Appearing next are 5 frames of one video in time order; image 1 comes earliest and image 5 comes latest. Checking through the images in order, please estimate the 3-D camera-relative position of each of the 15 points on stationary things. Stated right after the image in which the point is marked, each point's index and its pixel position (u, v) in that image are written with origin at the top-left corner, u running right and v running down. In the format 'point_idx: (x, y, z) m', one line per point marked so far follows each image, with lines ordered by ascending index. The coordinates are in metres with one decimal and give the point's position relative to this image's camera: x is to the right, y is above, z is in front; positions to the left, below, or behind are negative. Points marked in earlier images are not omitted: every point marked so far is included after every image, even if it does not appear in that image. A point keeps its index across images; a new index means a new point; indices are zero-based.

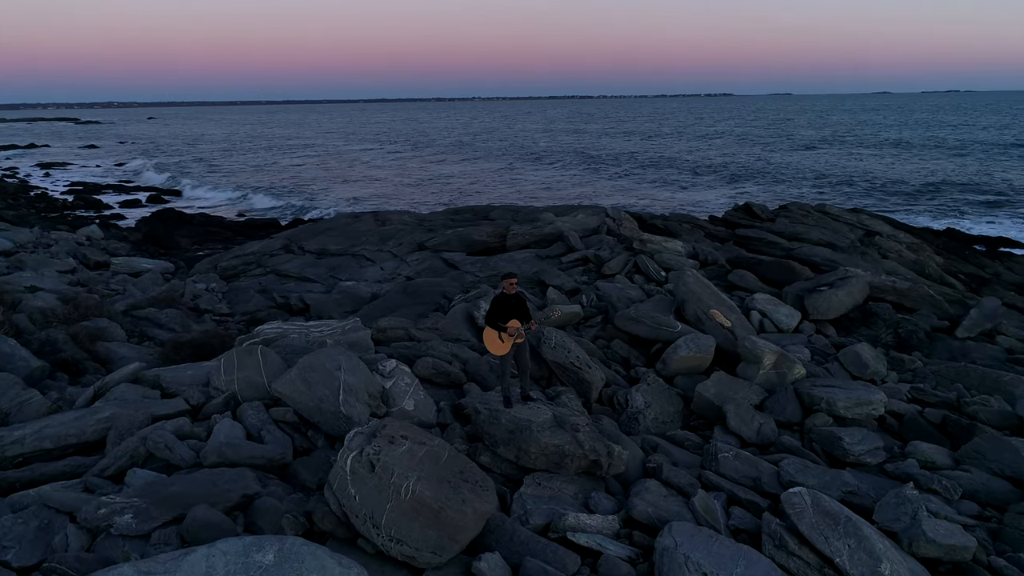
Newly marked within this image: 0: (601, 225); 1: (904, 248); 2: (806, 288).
0: (+2.2, +1.5, +17.5) m
1: (+10.9, +1.1, +20.0) m
2: (+5.1, 0.0, +12.5) m
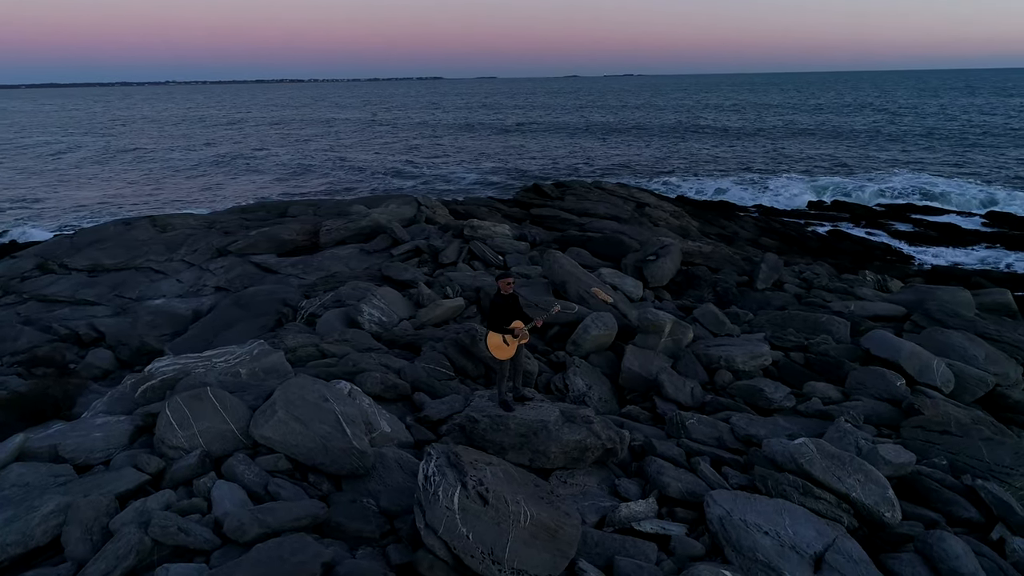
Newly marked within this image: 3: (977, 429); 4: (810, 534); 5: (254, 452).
0: (-2.3, +1.8, +17.2) m
1: (+5.0, +2.3, +22.6) m
2: (+2.4, +0.5, +13.7) m
3: (+4.6, -1.4, +7.1) m
4: (+2.1, -1.8, +5.2) m
5: (-1.9, -1.2, +5.2) m
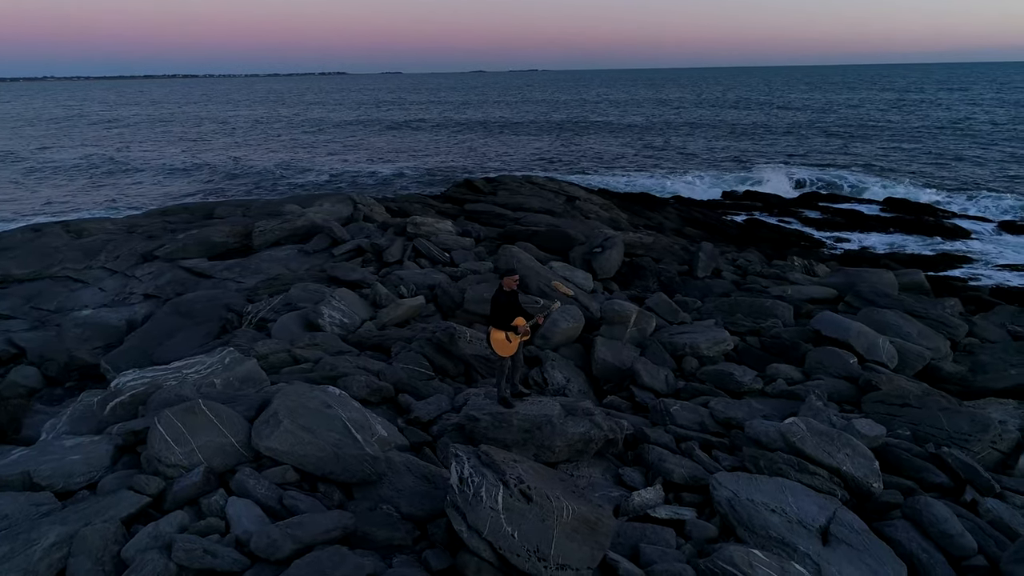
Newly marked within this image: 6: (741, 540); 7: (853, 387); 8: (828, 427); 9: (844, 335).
0: (-3.7, +1.8, +16.8) m
1: (+2.8, +2.6, +23.0) m
2: (+1.4, +0.7, +13.9) m
3: (+4.5, -1.2, +7.6) m
4: (+2.3, -1.7, +5.4) m
5: (-1.8, -1.2, +5.0) m
6: (+1.6, -1.8, +5.1) m
7: (+3.9, -1.1, +8.2) m
8: (+2.9, -1.3, +6.5) m
9: (+4.4, -0.6, +9.5) m
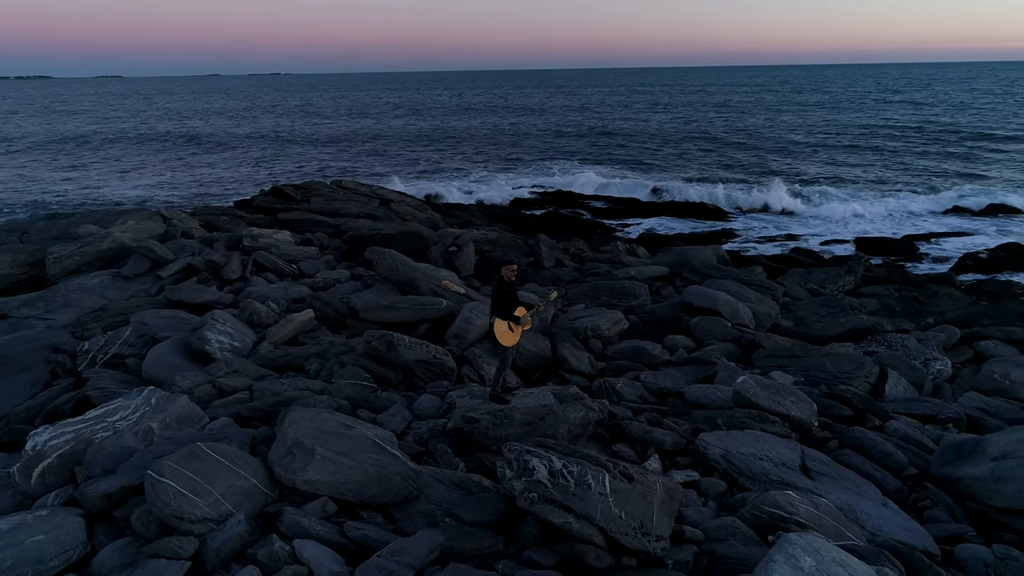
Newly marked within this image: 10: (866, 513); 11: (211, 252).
0: (-7.2, +1.2, +15.0) m
1: (-3.1, +2.5, +23.0) m
2: (-1.3, +0.7, +13.9) m
3: (+3.7, -0.8, +8.9) m
4: (+2.3, -1.4, +6.1) m
5: (-1.4, -1.3, +4.4) m
6: (+1.8, -1.6, +5.6) m
7: (+3.0, -0.8, +9.3) m
8: (+2.5, -1.0, +7.4) m
9: (+3.0, -0.2, +10.7) m
10: (+2.6, -1.7, +5.3) m
11: (-5.8, +0.7, +13.9) m
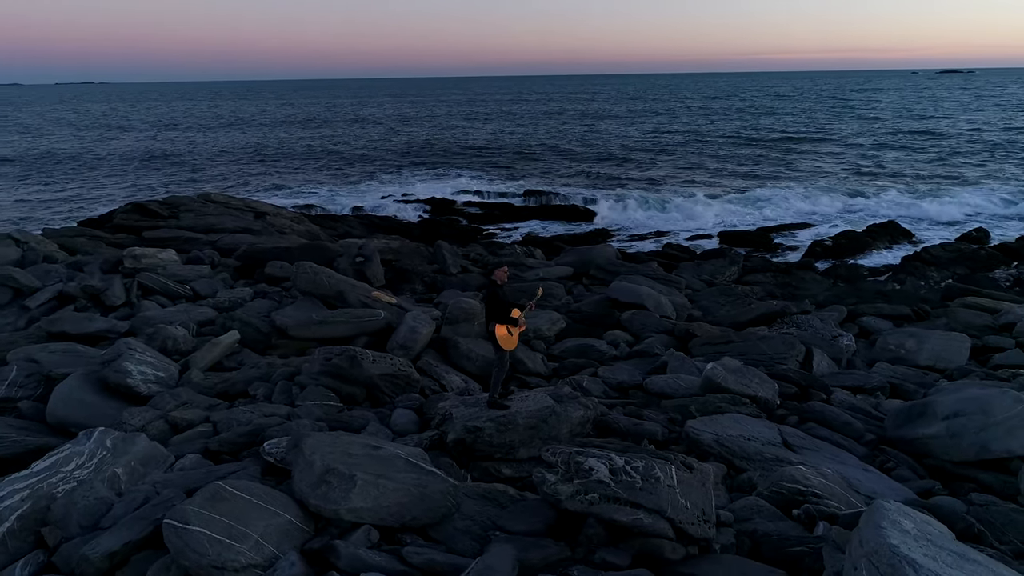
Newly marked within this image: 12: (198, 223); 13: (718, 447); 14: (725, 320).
0: (-9.0, +0.6, +13.3) m
1: (-6.6, +2.0, +21.9) m
2: (-3.0, +0.5, +13.3) m
3: (+3.0, -0.6, +9.4) m
4: (+2.3, -1.3, +6.4) m
5: (-1.0, -1.4, +4.0) m
6: (+1.9, -1.5, +5.9) m
7: (+2.2, -0.7, +9.7) m
8: (+2.2, -0.9, +7.7) m
9: (+1.9, -0.2, +11.0) m
10: (+2.7, -1.5, +5.7) m
11: (-7.4, +0.2, +12.5) m
12: (-8.3, +1.7, +19.2) m
13: (+1.7, -1.4, +6.1) m
14: (+3.4, -0.5, +11.6) m
